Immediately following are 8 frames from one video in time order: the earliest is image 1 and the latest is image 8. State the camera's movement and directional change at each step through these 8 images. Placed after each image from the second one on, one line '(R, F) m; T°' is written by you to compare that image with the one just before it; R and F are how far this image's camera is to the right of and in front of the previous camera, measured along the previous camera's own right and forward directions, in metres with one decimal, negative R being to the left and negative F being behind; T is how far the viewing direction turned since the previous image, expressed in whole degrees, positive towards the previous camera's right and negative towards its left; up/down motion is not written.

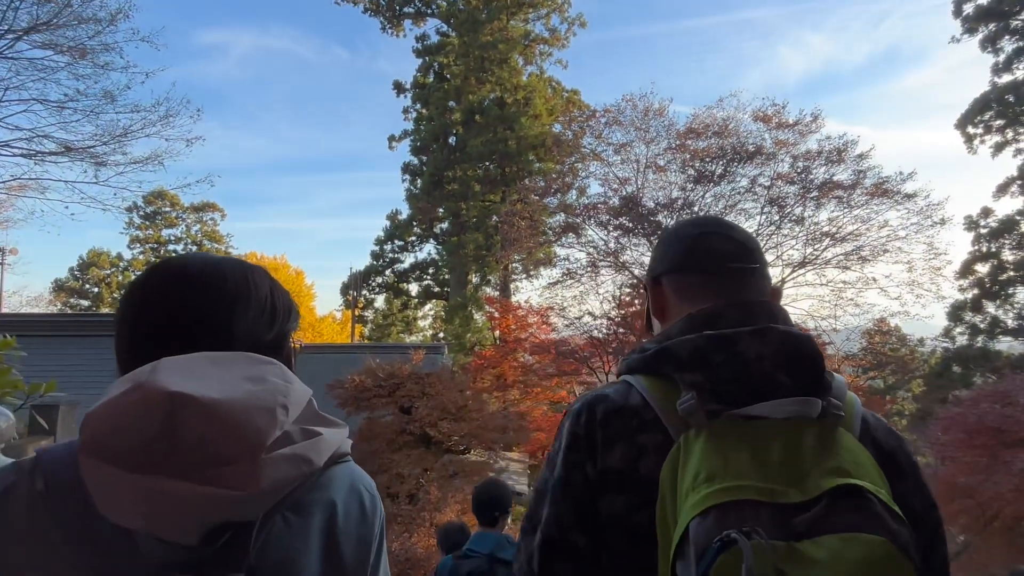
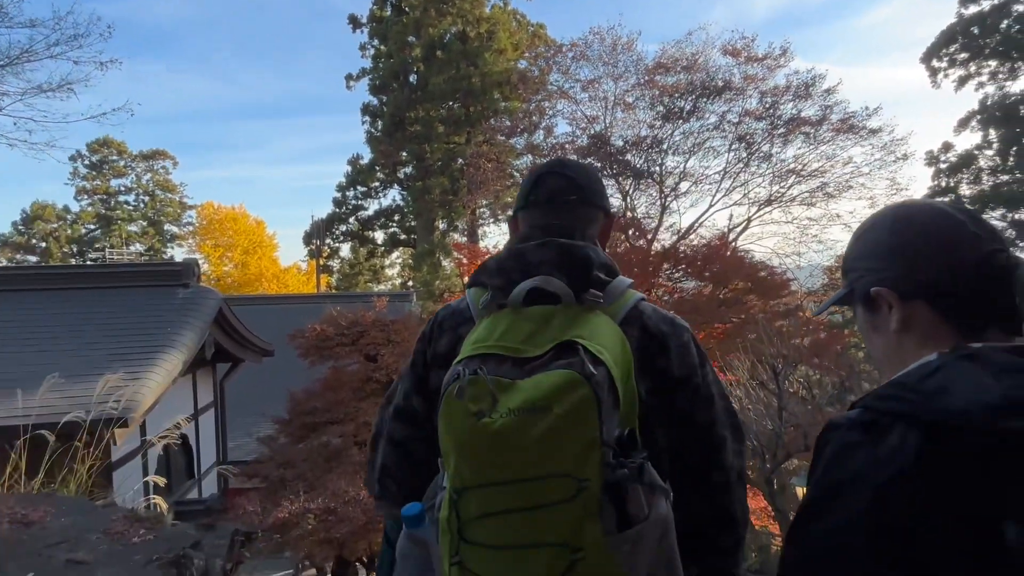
(0.0, +0.2) m; +3°
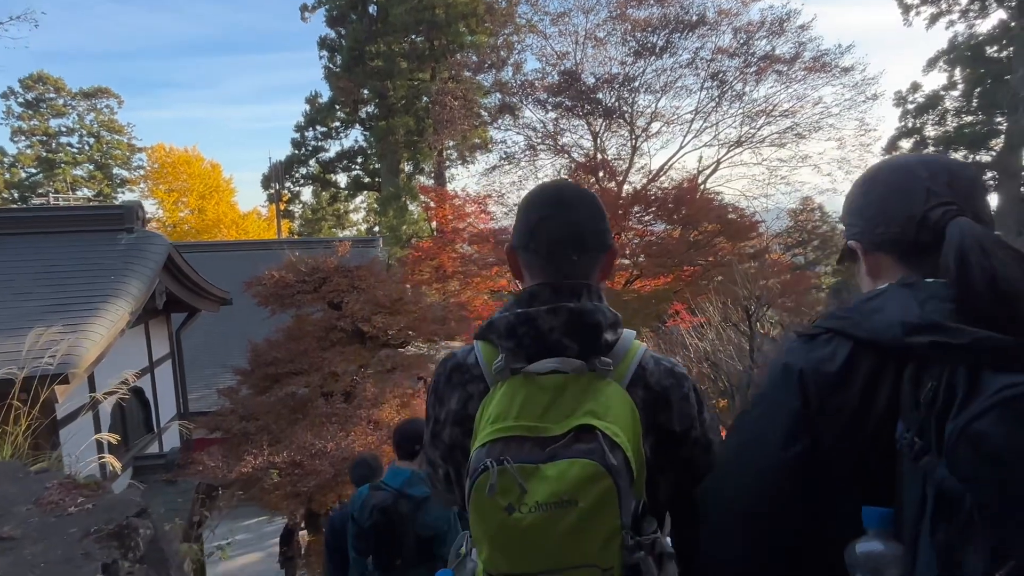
(0.0, +0.3) m; +3°
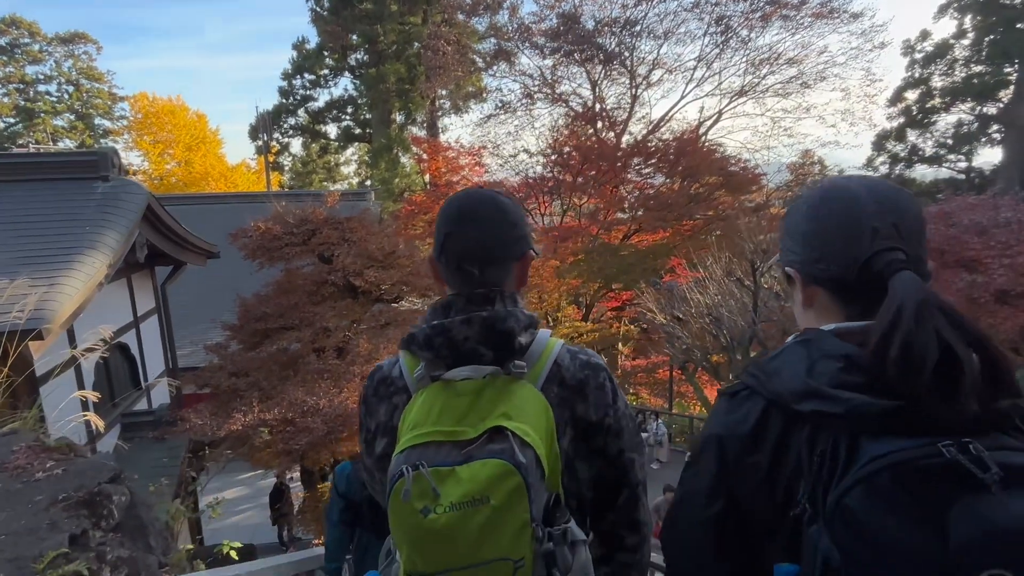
(0.0, +0.2) m; +1°
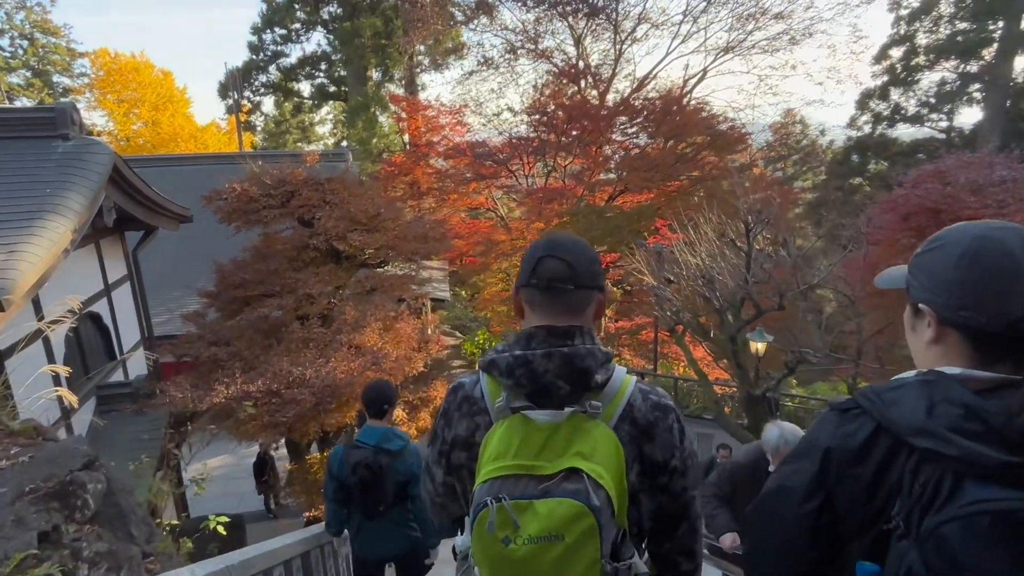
(-0.1, +0.2) m; +2°
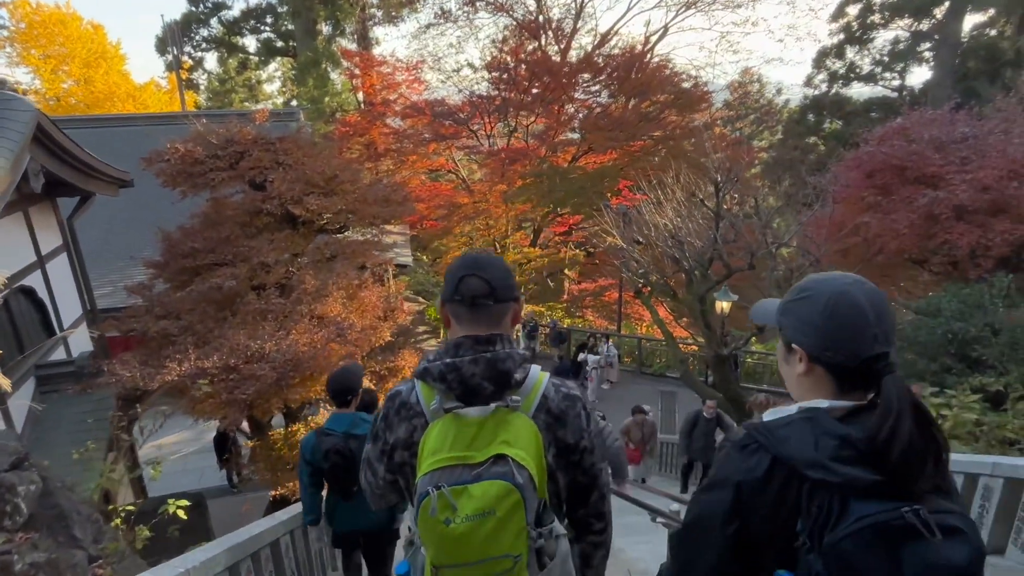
(-0.1, +0.2) m; +4°
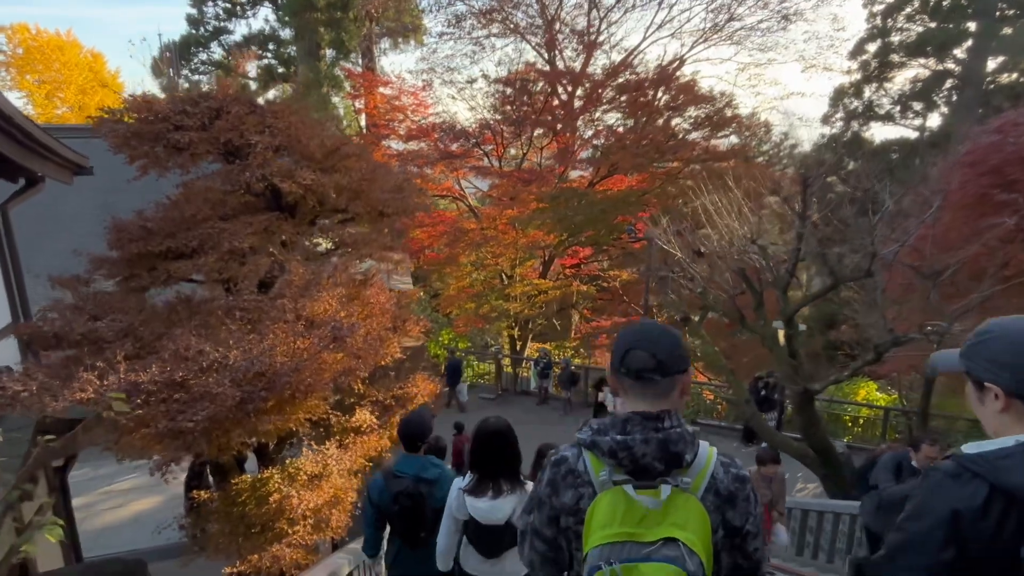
(-0.4, +1.3) m; +1°
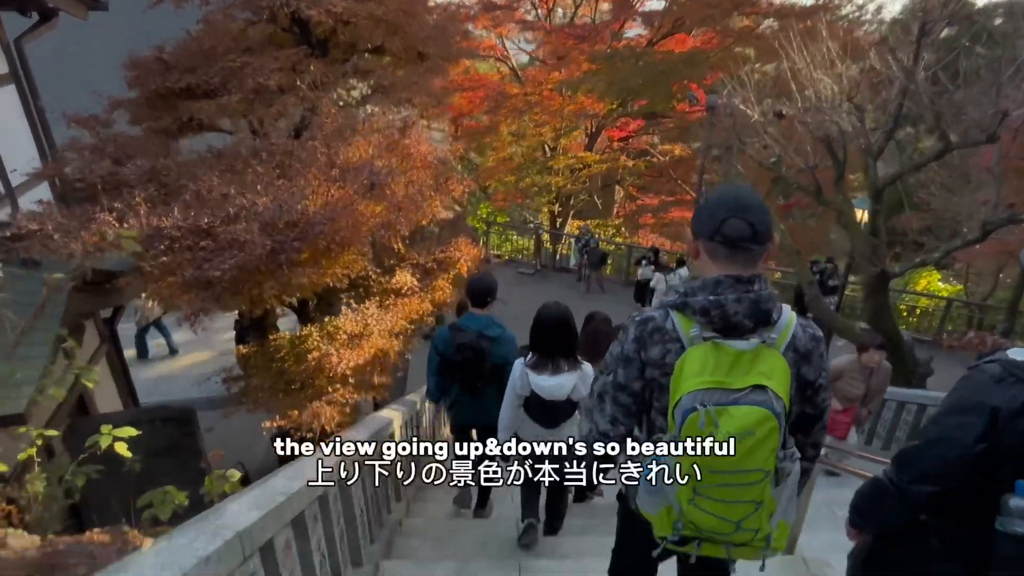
(-0.1, +0.4) m; -3°
